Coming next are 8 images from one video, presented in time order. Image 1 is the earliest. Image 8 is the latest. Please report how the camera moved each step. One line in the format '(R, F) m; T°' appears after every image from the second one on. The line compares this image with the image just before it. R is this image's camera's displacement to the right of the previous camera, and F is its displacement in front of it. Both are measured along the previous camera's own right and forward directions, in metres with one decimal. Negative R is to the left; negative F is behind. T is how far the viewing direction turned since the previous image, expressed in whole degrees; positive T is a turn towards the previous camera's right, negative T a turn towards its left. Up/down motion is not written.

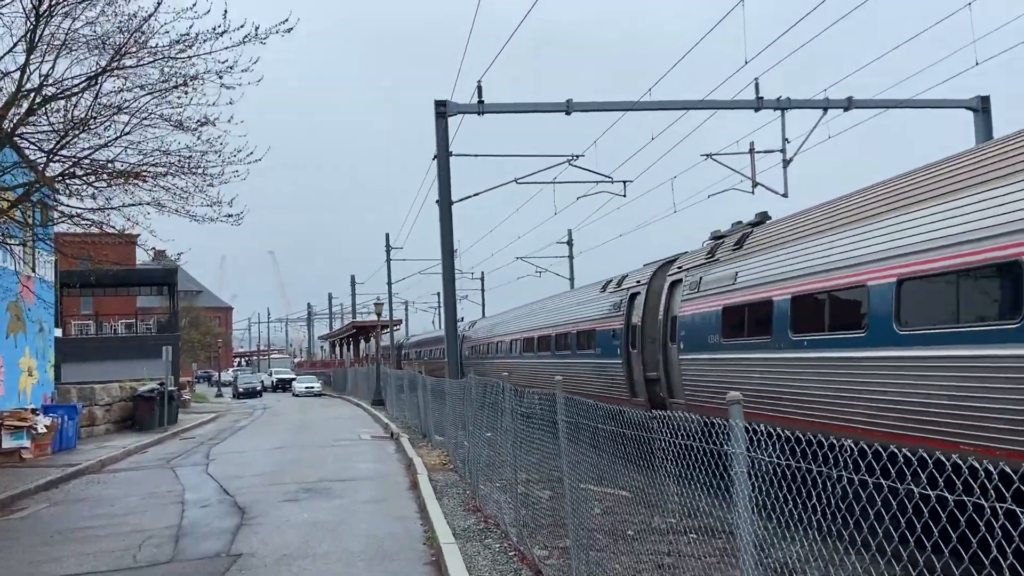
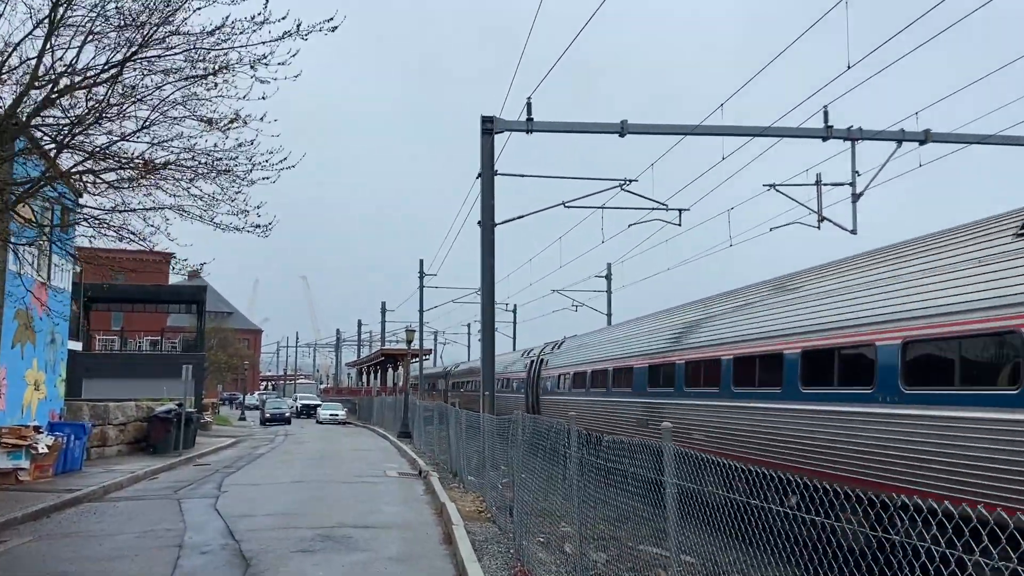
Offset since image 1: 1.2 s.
(-0.3, +1.6) m; -2°
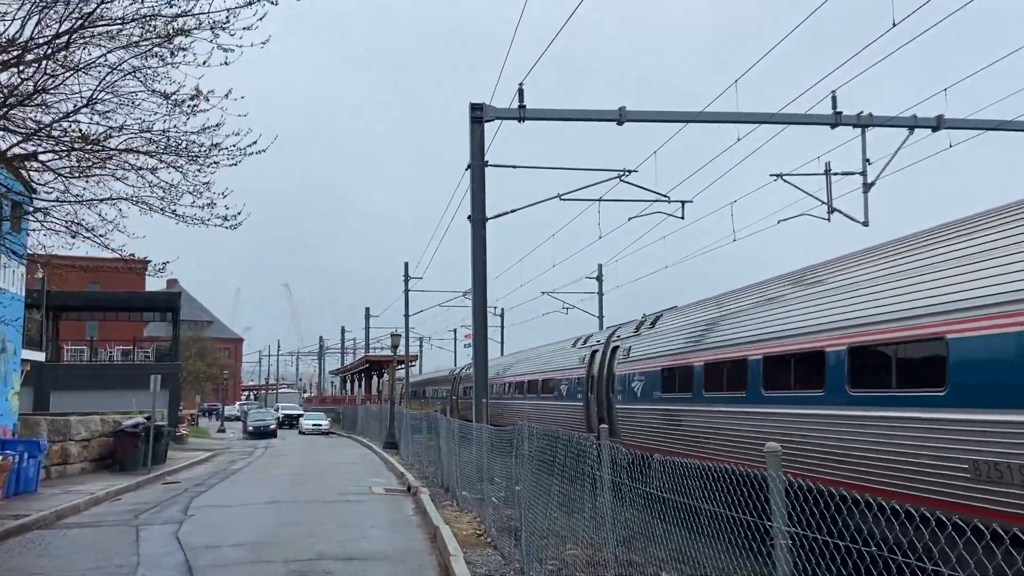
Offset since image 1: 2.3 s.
(-0.2, +1.5) m; +1°
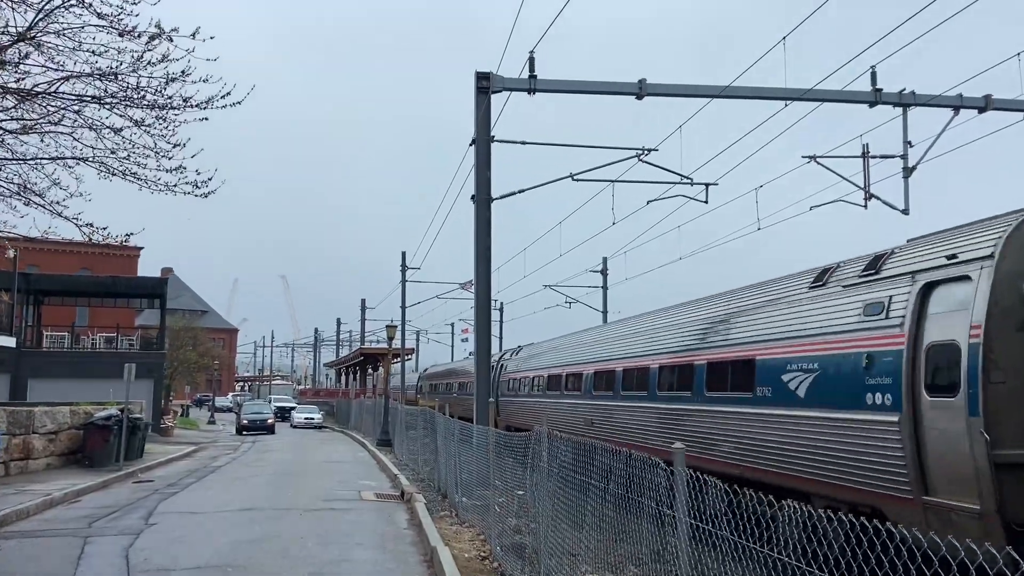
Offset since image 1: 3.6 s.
(-0.2, +1.7) m; 0°
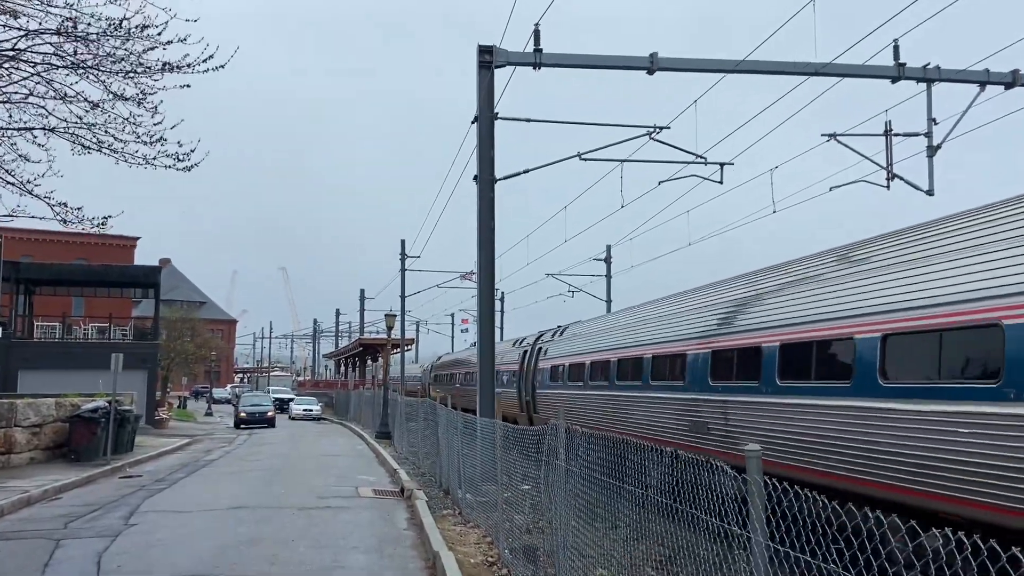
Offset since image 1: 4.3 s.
(-0.1, +0.9) m; 0°
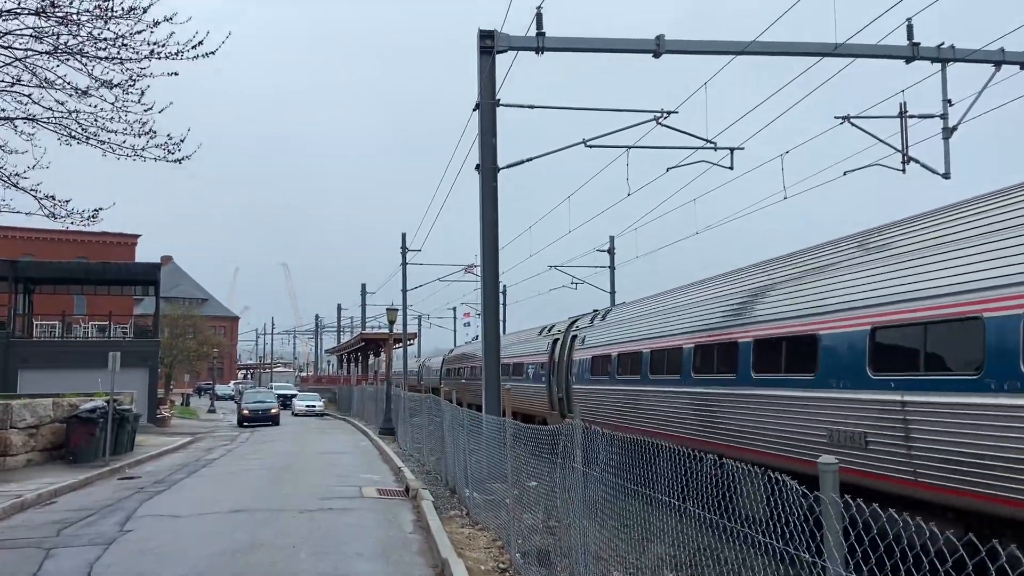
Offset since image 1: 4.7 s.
(-0.1, +0.5) m; 0°
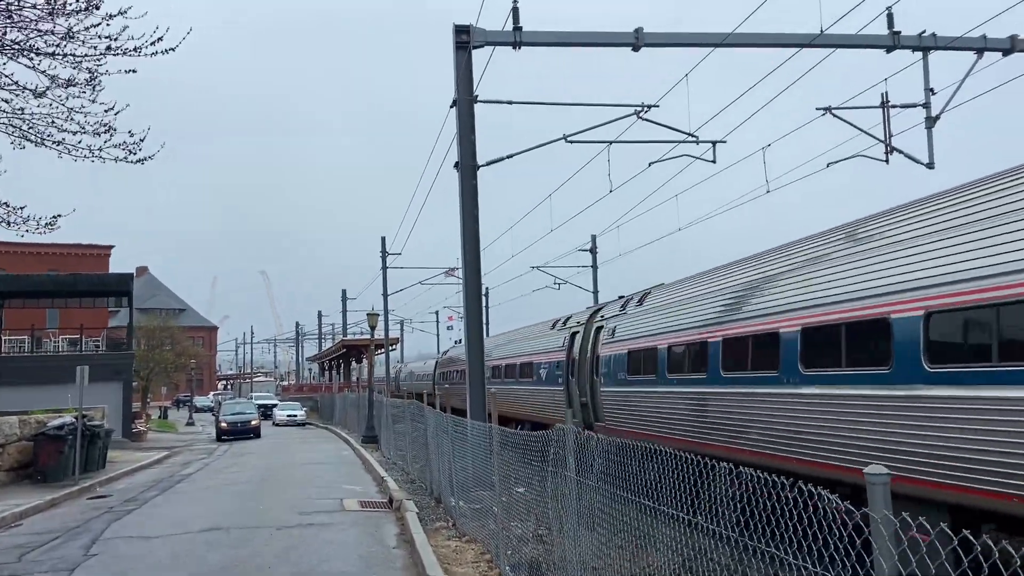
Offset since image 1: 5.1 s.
(0.0, +0.5) m; +1°
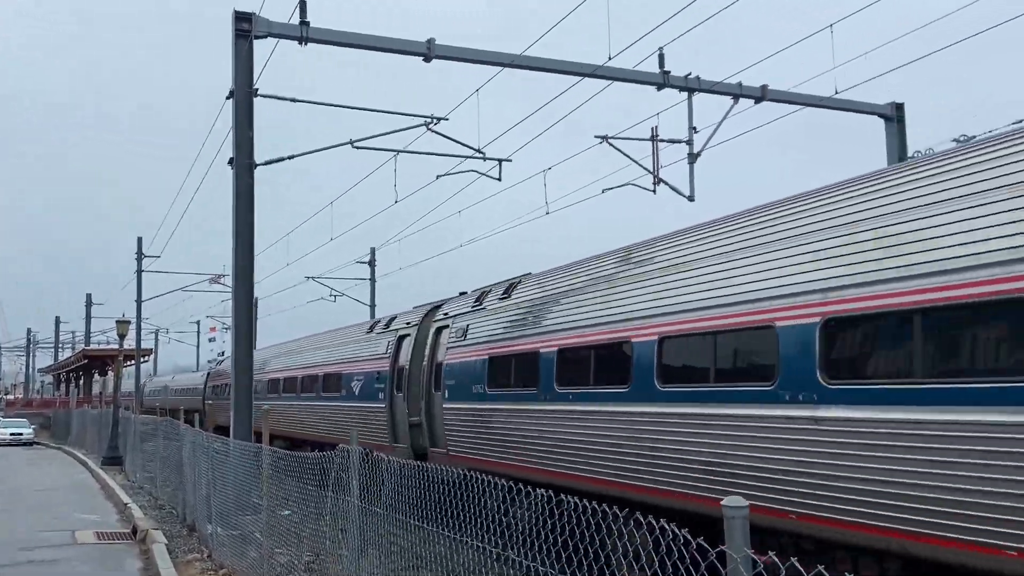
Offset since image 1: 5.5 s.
(-0.1, +0.7) m; +14°
